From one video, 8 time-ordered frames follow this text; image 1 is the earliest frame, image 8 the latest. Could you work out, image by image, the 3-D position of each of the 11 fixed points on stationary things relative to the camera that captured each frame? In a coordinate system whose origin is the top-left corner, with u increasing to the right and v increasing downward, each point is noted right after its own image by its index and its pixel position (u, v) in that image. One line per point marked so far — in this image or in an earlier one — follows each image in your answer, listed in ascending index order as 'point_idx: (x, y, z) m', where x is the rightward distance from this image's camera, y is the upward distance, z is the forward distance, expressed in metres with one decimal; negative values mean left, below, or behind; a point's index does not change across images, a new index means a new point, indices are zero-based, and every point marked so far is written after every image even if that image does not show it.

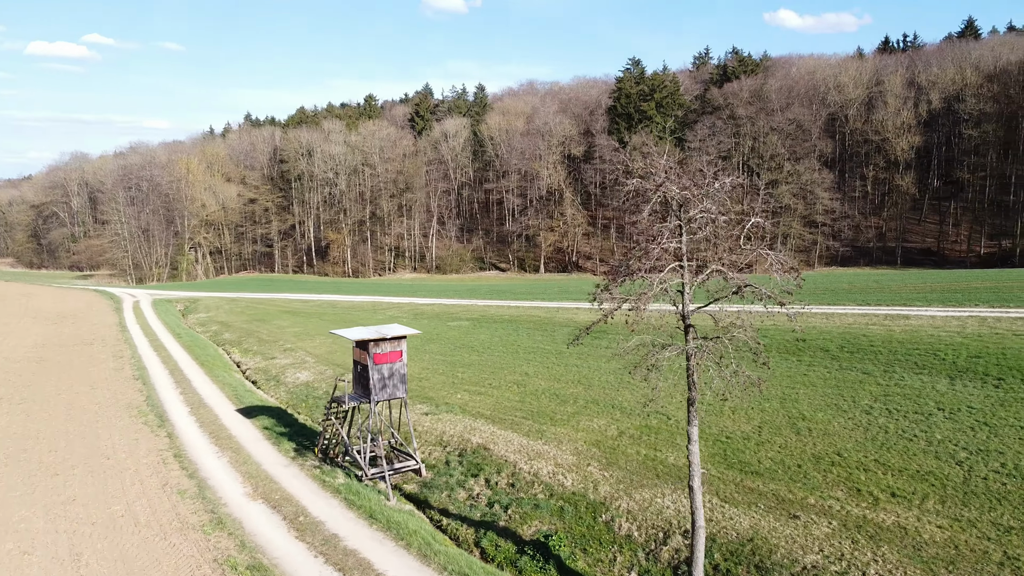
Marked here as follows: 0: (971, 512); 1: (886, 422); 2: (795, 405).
0: (+7.2, -3.5, +12.8) m
1: (+7.8, -2.8, +17.2) m
2: (+6.5, -2.7, +18.9) m
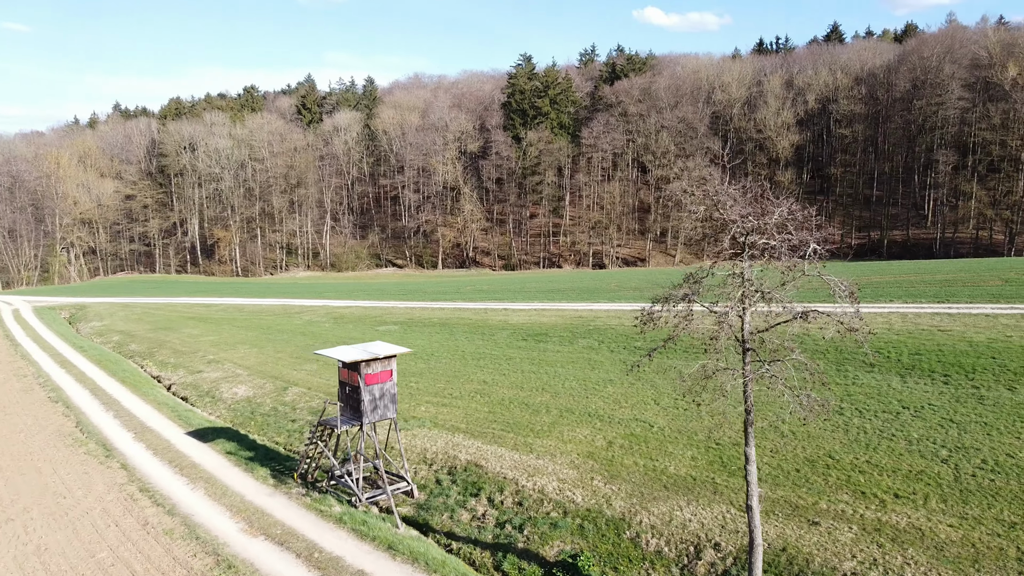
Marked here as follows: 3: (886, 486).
0: (+7.7, -3.7, +13.7) m
1: (+7.7, -3.0, +18.1) m
2: (+6.2, -2.9, +19.7) m
3: (+6.8, -3.6, +14.9) m
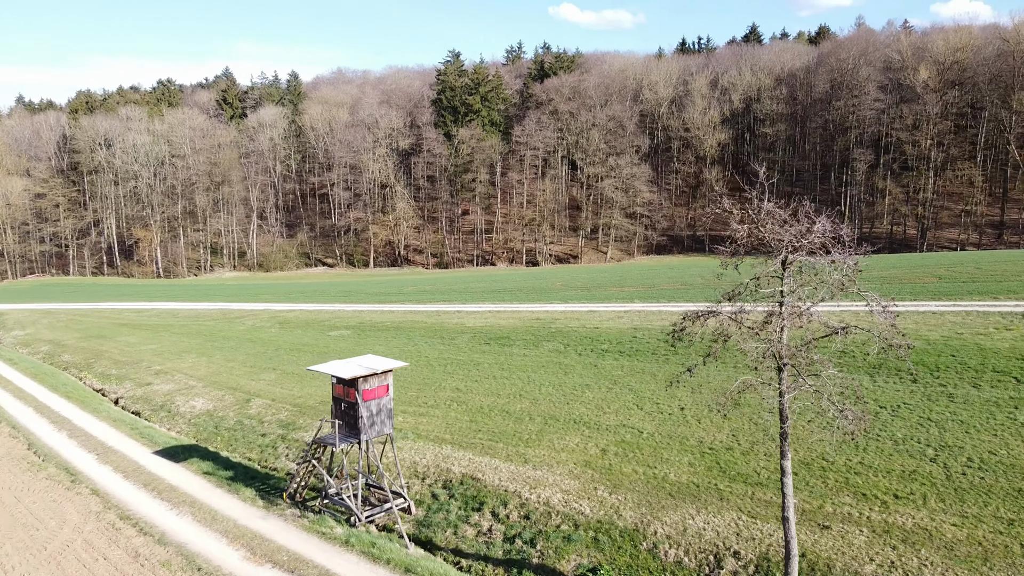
0: (+8.0, -3.8, +14.3) m
1: (+7.6, -3.1, +18.7) m
2: (+5.9, -3.0, +20.1) m
3: (+7.0, -3.7, +15.4) m
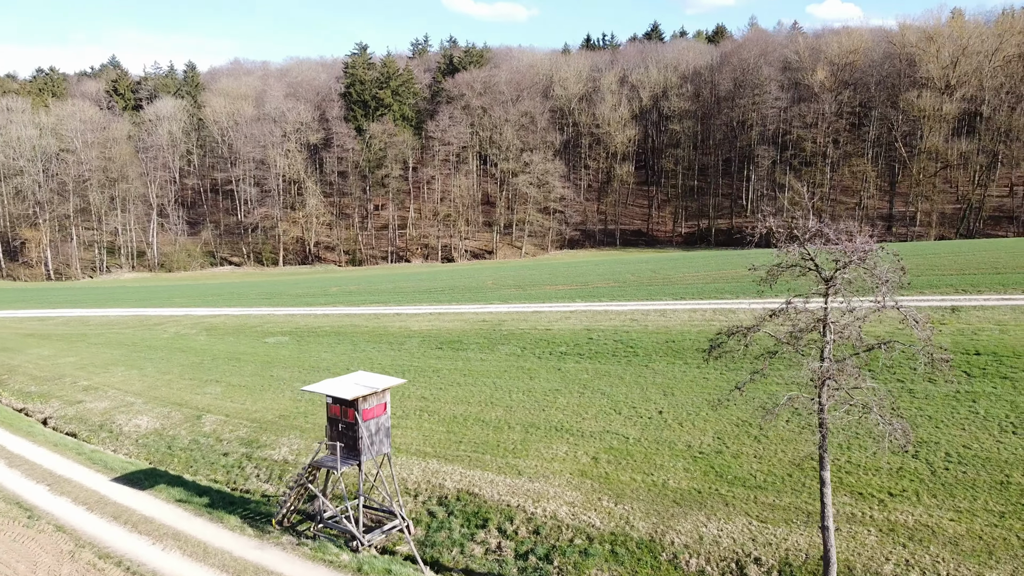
0: (+8.3, -3.9, +15.1) m
1: (+7.3, -3.2, +19.4) m
2: (+5.4, -3.1, +20.6) m
3: (+7.1, -3.9, +16.0) m
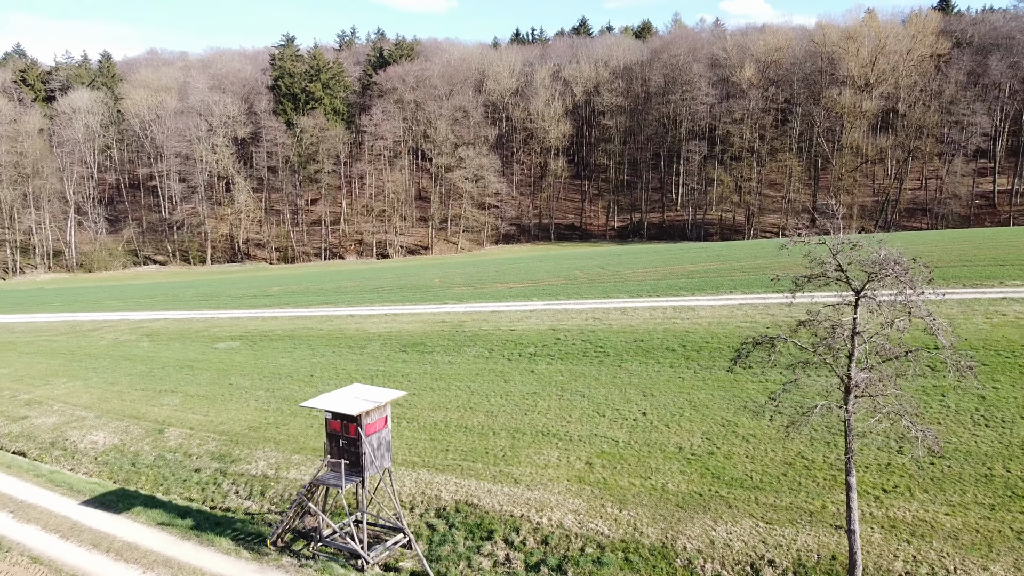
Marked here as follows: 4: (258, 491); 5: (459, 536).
0: (+8.5, -4.0, +15.7) m
1: (+7.0, -3.2, +19.9) m
2: (+5.1, -3.2, +20.9) m
3: (+7.2, -3.9, +16.5) m
4: (-6.0, -4.8, +19.3) m
5: (-1.0, -4.9, +16.1) m
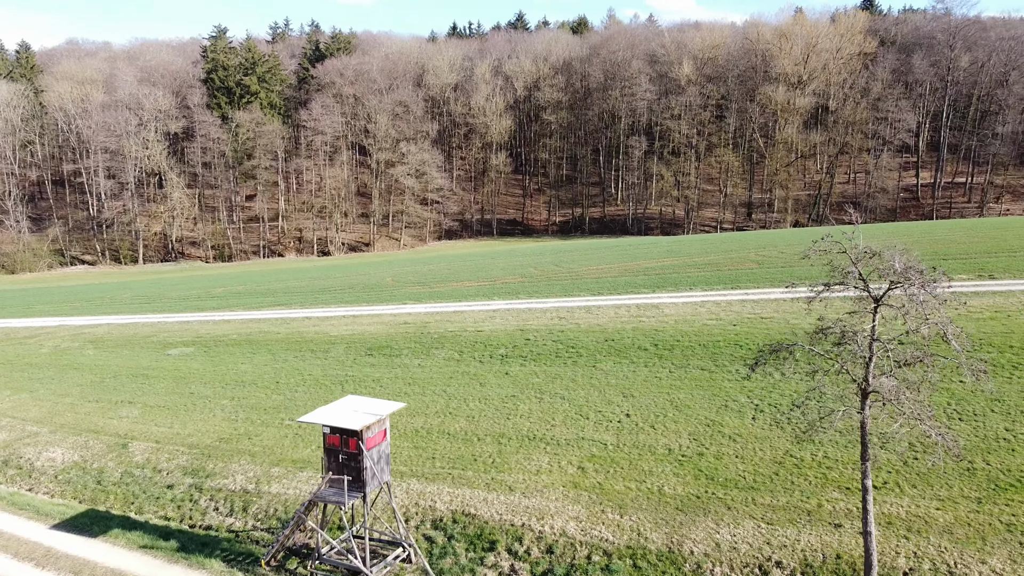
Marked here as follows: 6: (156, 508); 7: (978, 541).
0: (+8.5, -4.0, +16.2) m
1: (+6.7, -3.2, +20.3) m
2: (+4.7, -3.2, +21.1) m
3: (+7.2, -3.9, +16.9) m
4: (-6.2, -5.0, +18.6) m
5: (-1.0, -5.0, +15.9) m
6: (-8.3, -5.2, +19.2) m
7: (+8.2, -4.5, +14.5) m
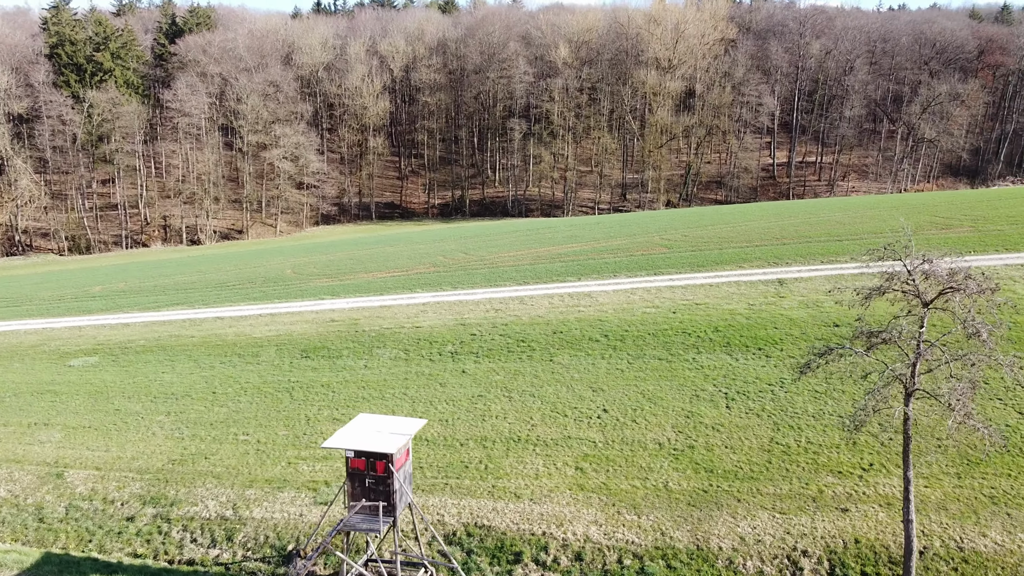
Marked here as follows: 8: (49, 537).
0: (+8.7, -3.8, +17.4) m
1: (+6.2, -3.0, +21.1) m
2: (+4.1, -3.0, +21.6) m
3: (+7.3, -3.8, +17.9) m
4: (-6.1, -5.2, +17.3) m
5: (-0.5, -5.2, +15.5) m
6: (-8.3, -5.5, +17.5) m
7: (+8.8, -4.3, +15.7) m
8: (-10.2, -5.5, +18.0) m
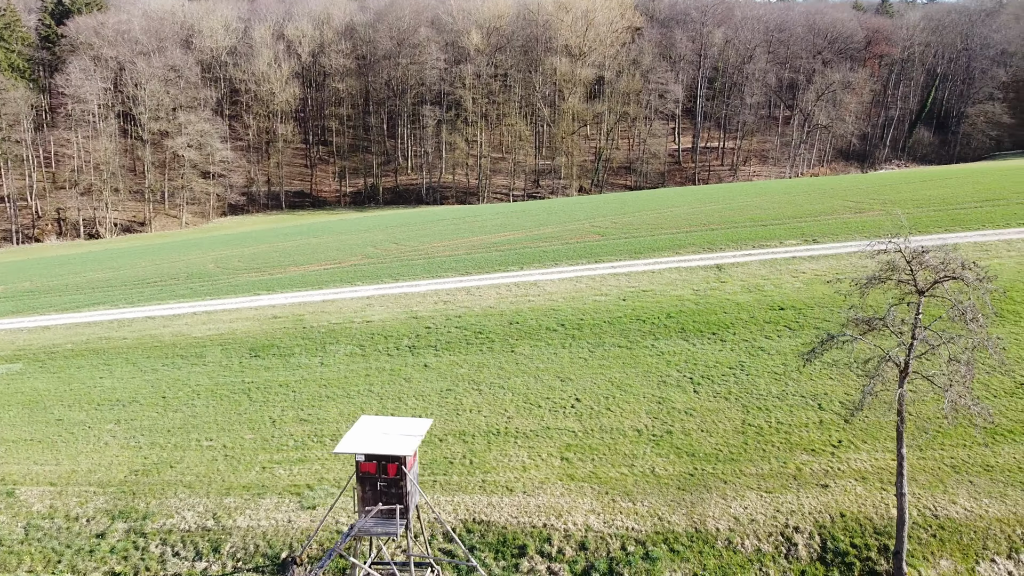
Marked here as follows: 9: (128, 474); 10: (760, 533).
0: (+8.5, -3.5, +18.6) m
1: (+5.5, -2.6, +21.9) m
2: (+3.4, -2.7, +22.1) m
3: (+7.0, -3.5, +18.8) m
4: (-6.2, -5.3, +16.7) m
5: (-0.5, -5.1, +15.5) m
6: (-8.4, -5.6, +16.6) m
7: (+8.8, -4.0, +16.8) m
8: (-10.3, -5.6, +16.9) m
9: (-9.3, -4.5, +19.9) m
10: (+4.7, -4.7, +15.5) m
